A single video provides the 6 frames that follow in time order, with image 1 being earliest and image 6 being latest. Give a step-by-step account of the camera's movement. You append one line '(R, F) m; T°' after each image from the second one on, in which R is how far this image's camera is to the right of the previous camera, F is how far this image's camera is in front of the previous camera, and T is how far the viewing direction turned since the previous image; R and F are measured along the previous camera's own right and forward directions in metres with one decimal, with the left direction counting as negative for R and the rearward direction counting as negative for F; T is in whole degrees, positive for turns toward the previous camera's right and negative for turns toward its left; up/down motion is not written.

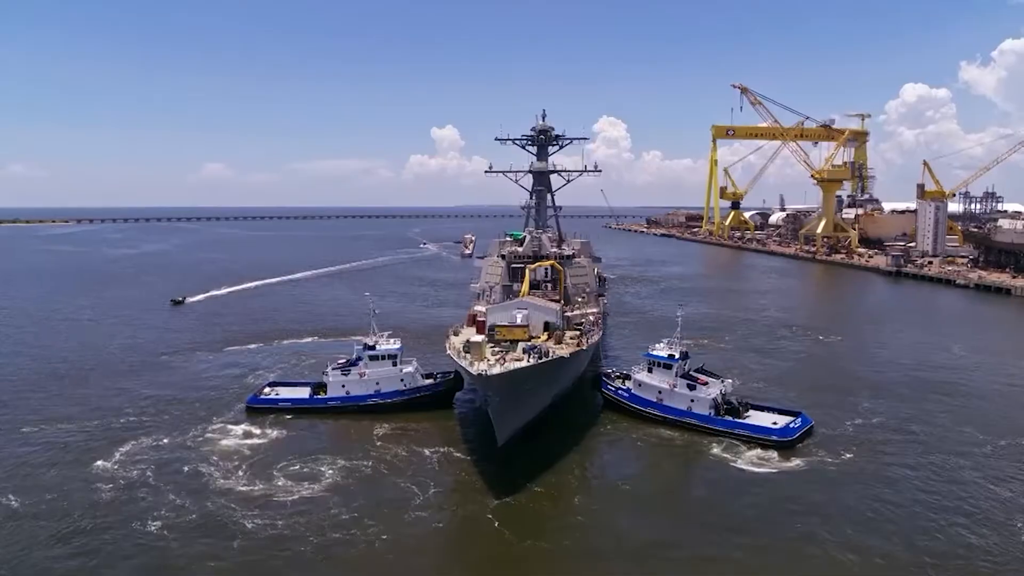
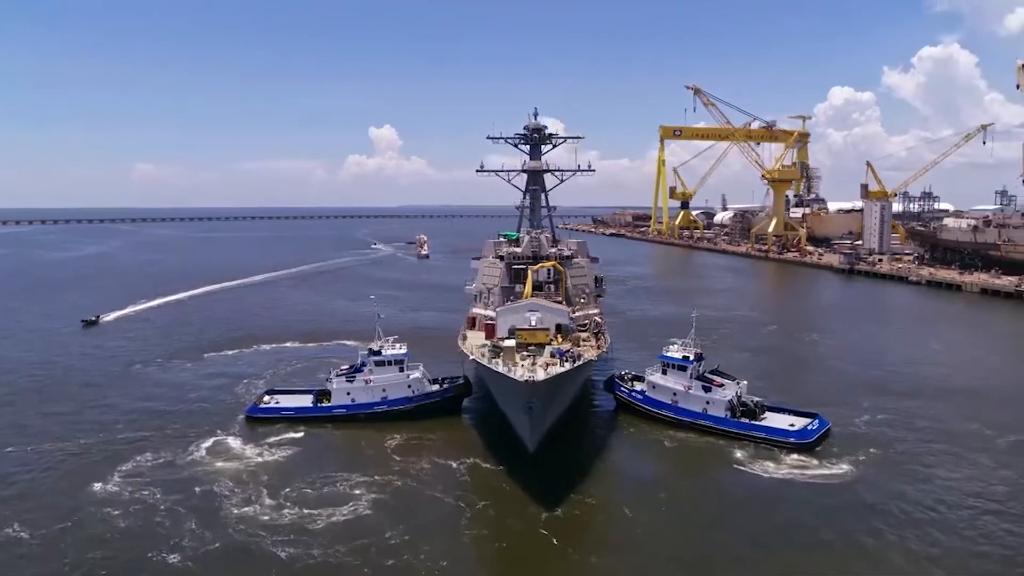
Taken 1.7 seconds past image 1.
(-1.4, +0.6) m; +4°
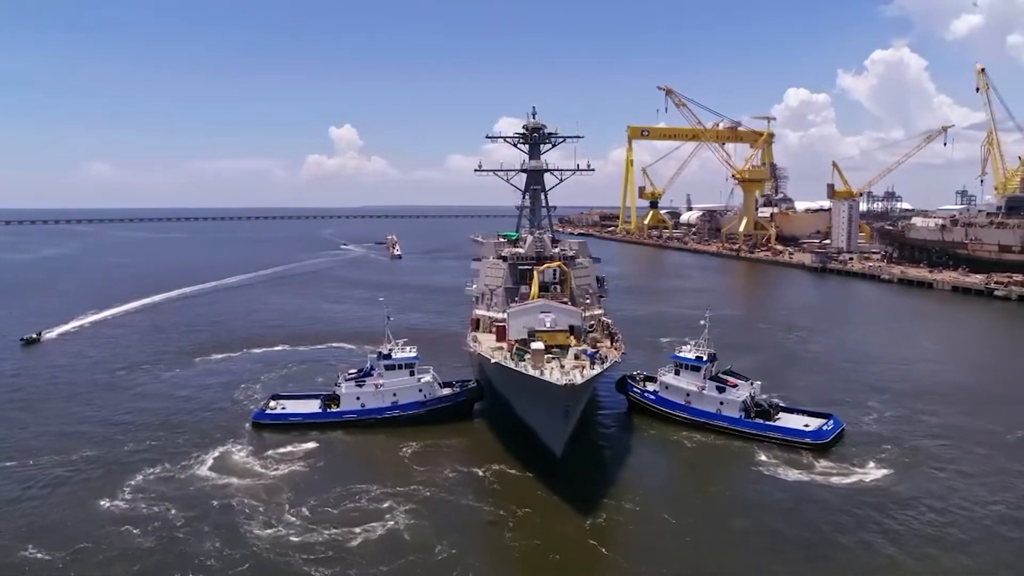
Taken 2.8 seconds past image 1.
(-1.0, +0.3) m; +2°
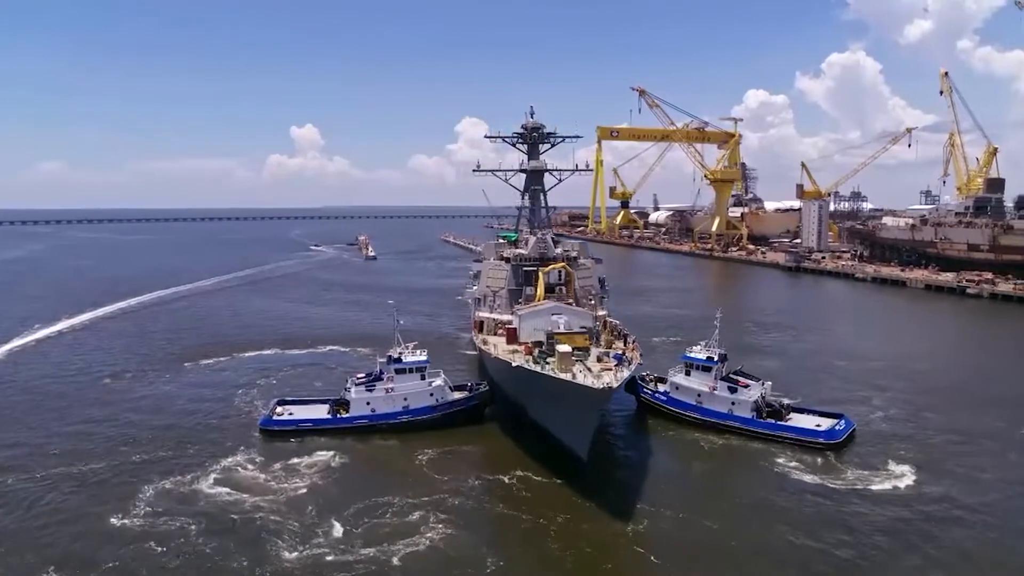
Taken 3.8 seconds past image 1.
(-0.9, +0.2) m; +2°
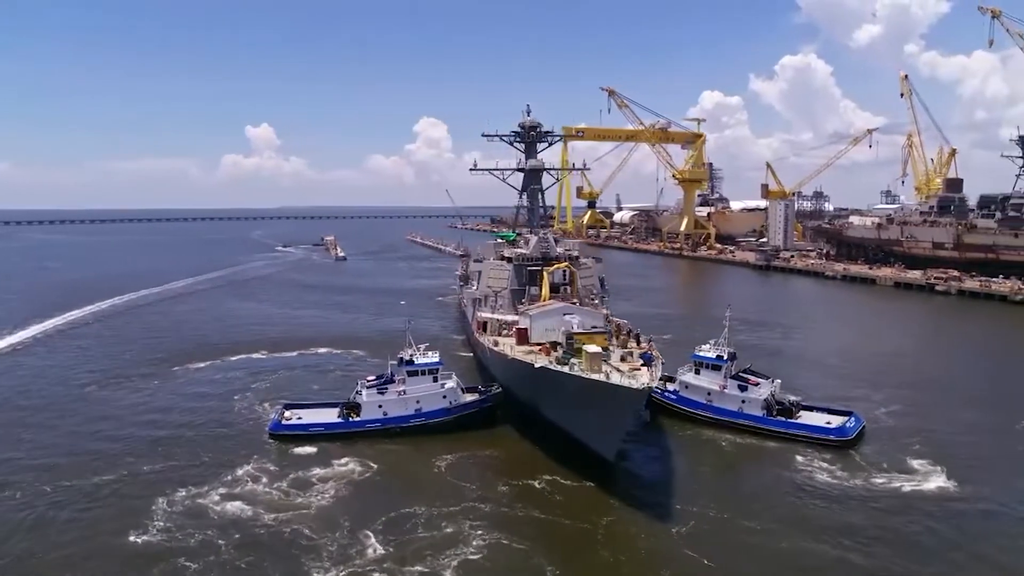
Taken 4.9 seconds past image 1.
(-1.0, +0.2) m; +3°
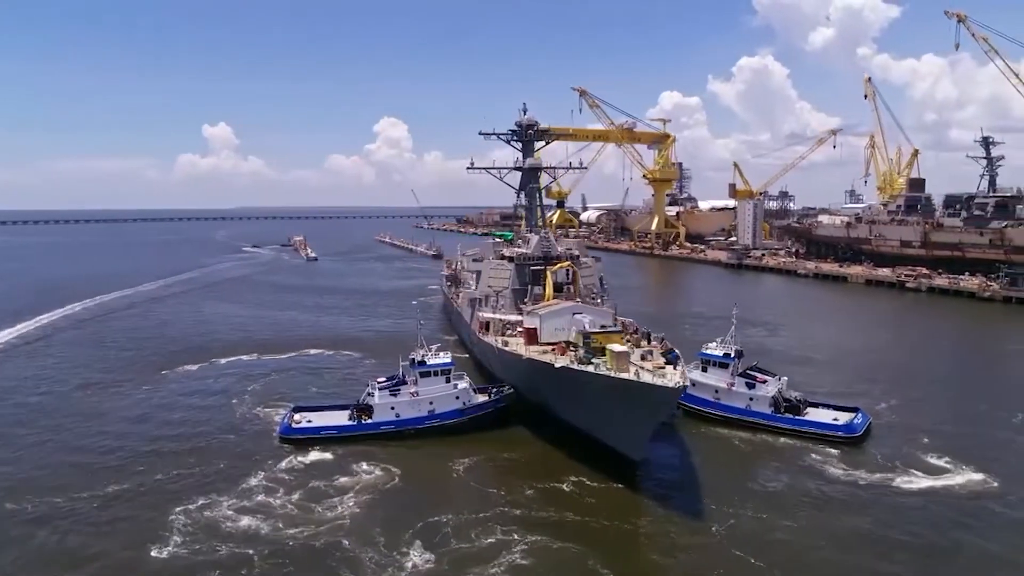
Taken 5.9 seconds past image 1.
(-1.0, +0.2) m; +2°
